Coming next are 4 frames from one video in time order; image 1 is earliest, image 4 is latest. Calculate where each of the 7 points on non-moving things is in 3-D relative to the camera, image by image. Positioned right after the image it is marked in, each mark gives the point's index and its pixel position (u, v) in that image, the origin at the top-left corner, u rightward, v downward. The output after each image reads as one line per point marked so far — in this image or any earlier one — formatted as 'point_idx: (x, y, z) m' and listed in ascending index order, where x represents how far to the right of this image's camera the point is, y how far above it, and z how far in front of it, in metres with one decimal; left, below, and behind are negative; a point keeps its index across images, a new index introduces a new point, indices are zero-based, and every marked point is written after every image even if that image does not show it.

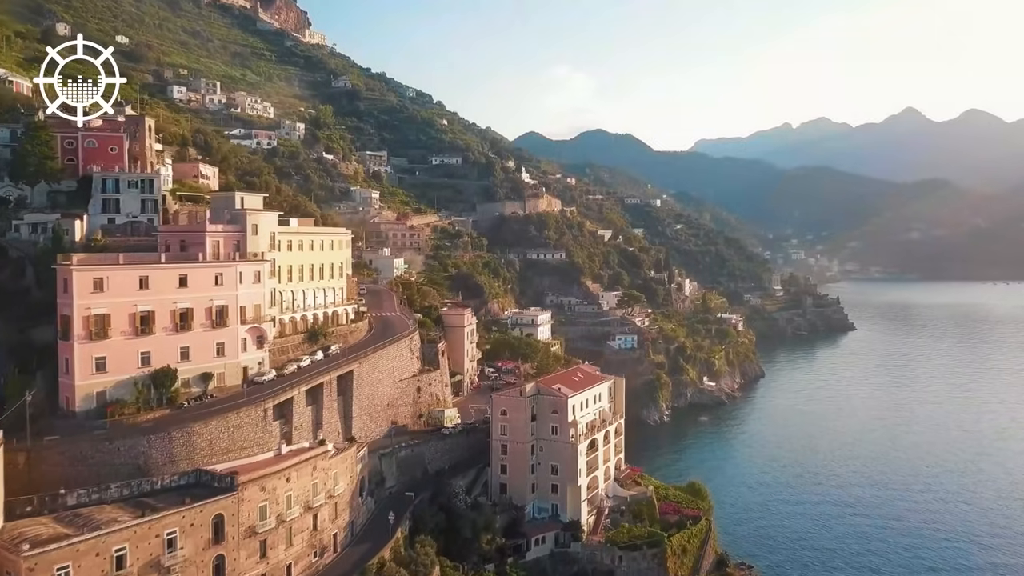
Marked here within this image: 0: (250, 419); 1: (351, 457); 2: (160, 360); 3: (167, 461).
0: (-6.5, -3.2, +19.0) m
1: (-4.2, -4.3, +19.8) m
2: (-8.7, -1.8, +19.1) m
3: (-7.7, -3.8, +17.2) m
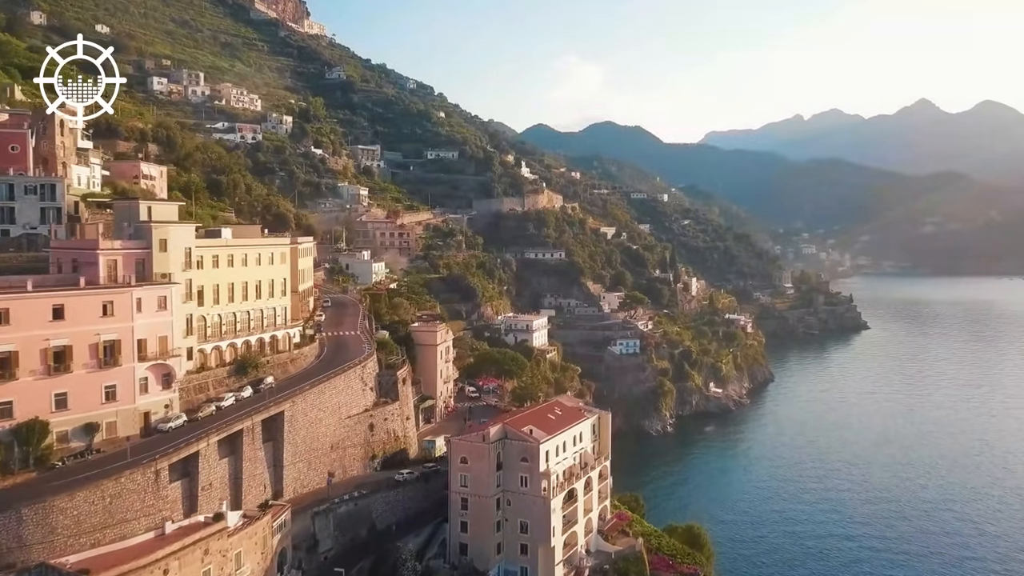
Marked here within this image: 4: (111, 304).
0: (-7.5, -3.9, +15.4) m
1: (-5.2, -5.0, +16.2) m
2: (-9.7, -2.5, +15.5) m
3: (-8.8, -4.6, +13.6) m
4: (-8.8, -0.3, +17.0) m
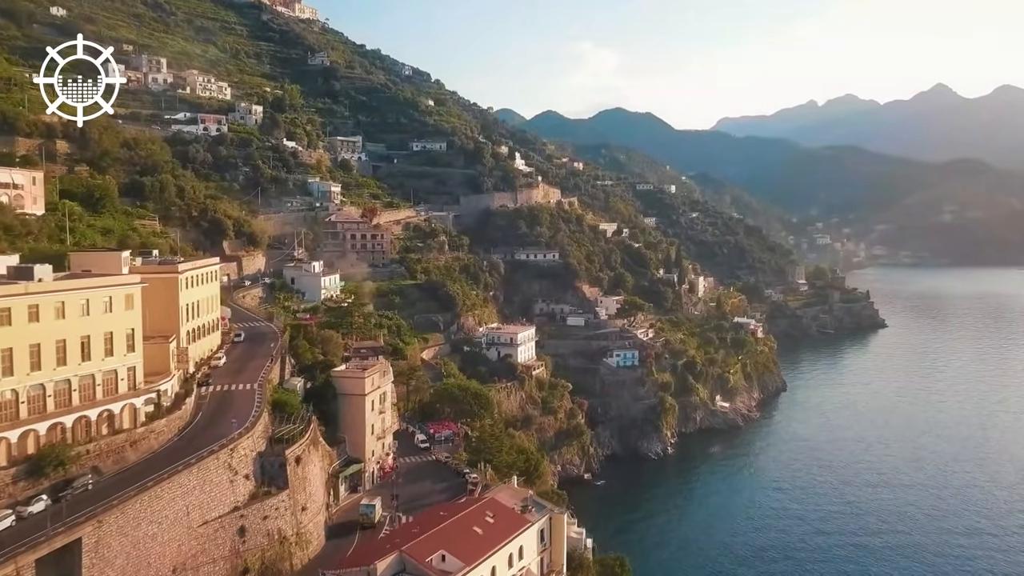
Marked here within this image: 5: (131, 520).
0: (-9.4, -5.3, +9.5) m
1: (-7.1, -6.4, +10.2) m
2: (-11.7, -3.9, +9.6) m
3: (-10.7, -6.0, +7.7) m
4: (-10.7, -1.7, +11.0) m
5: (-7.3, -4.4, +14.8) m
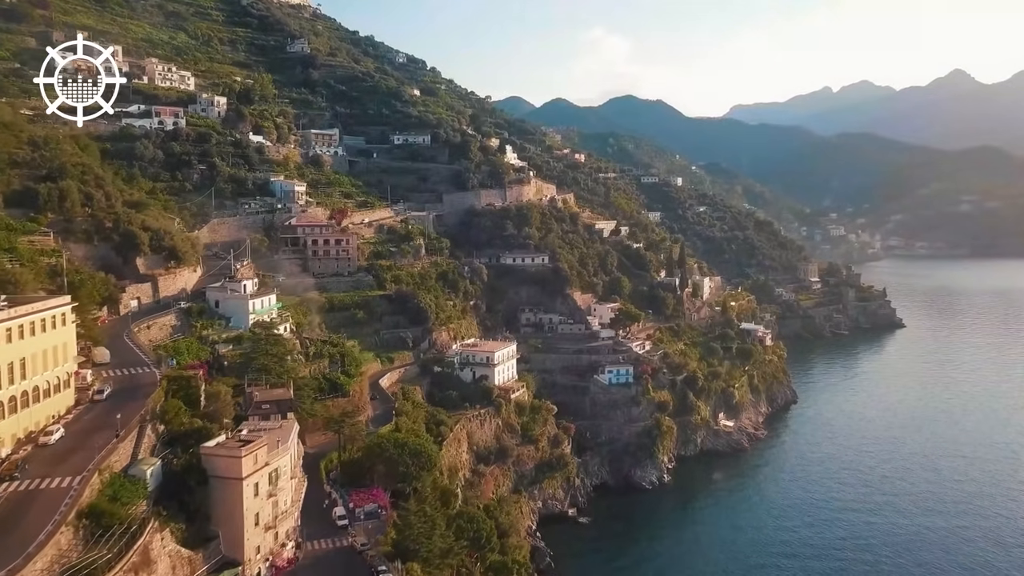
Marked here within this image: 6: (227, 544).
0: (-11.6, -6.8, +3.9) m
1: (-9.3, -7.9, +4.7) m
2: (-13.8, -5.4, +4.1) m
3: (-12.9, -7.5, +2.2) m
4: (-12.9, -3.2, +5.5) m
5: (-9.4, -5.9, +9.2) m
6: (-7.0, -6.3, +18.9) m
